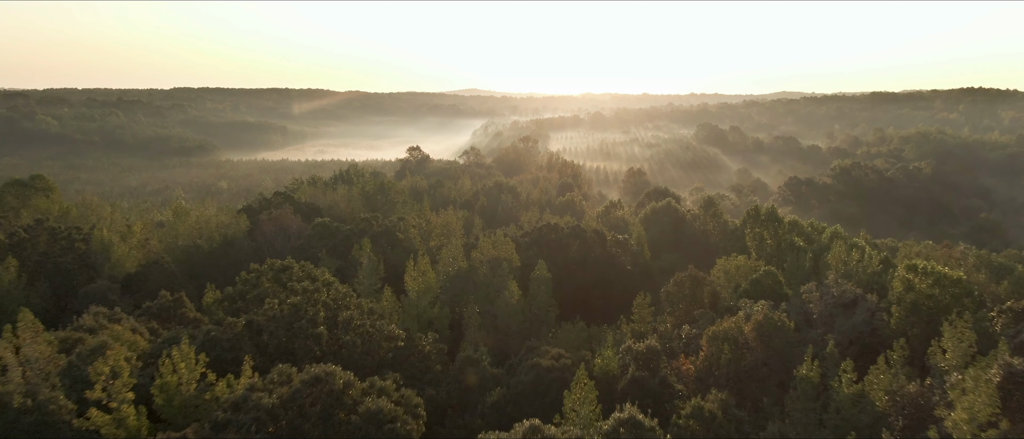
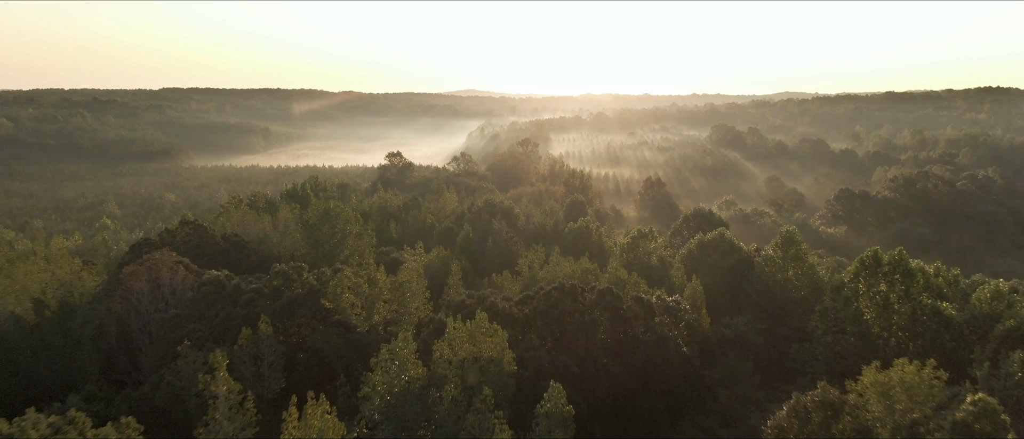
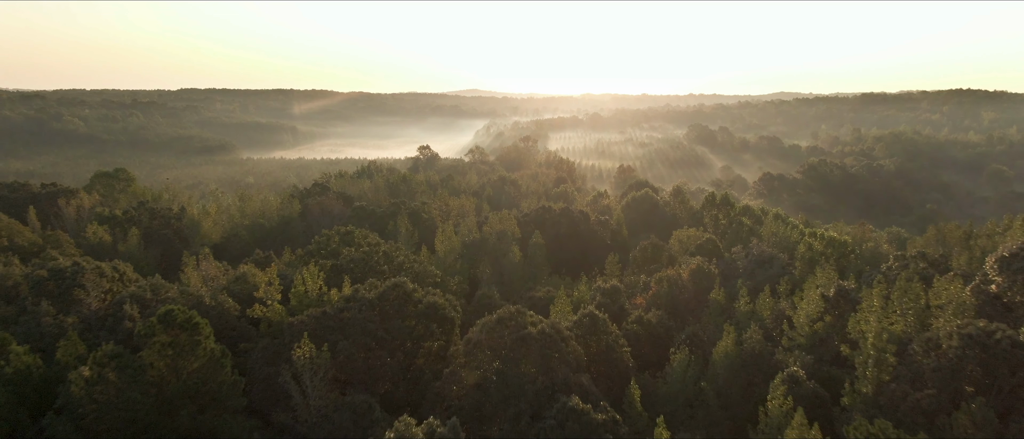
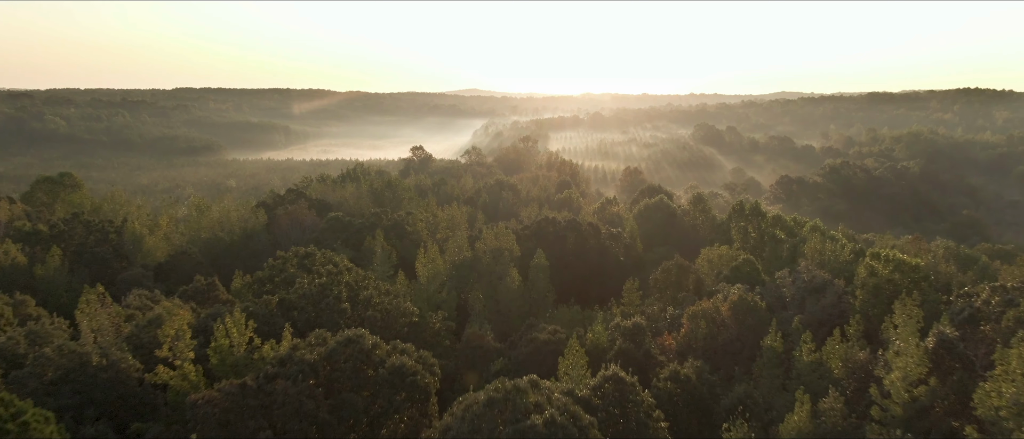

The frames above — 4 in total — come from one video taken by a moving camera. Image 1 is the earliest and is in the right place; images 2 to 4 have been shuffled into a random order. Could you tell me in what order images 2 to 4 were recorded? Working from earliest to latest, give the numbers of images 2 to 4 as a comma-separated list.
2, 4, 3
